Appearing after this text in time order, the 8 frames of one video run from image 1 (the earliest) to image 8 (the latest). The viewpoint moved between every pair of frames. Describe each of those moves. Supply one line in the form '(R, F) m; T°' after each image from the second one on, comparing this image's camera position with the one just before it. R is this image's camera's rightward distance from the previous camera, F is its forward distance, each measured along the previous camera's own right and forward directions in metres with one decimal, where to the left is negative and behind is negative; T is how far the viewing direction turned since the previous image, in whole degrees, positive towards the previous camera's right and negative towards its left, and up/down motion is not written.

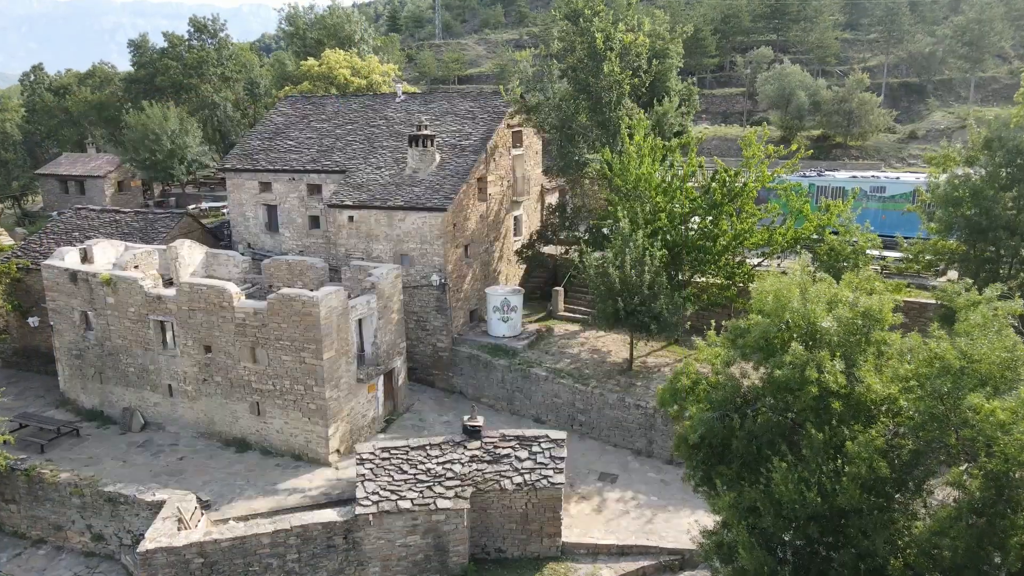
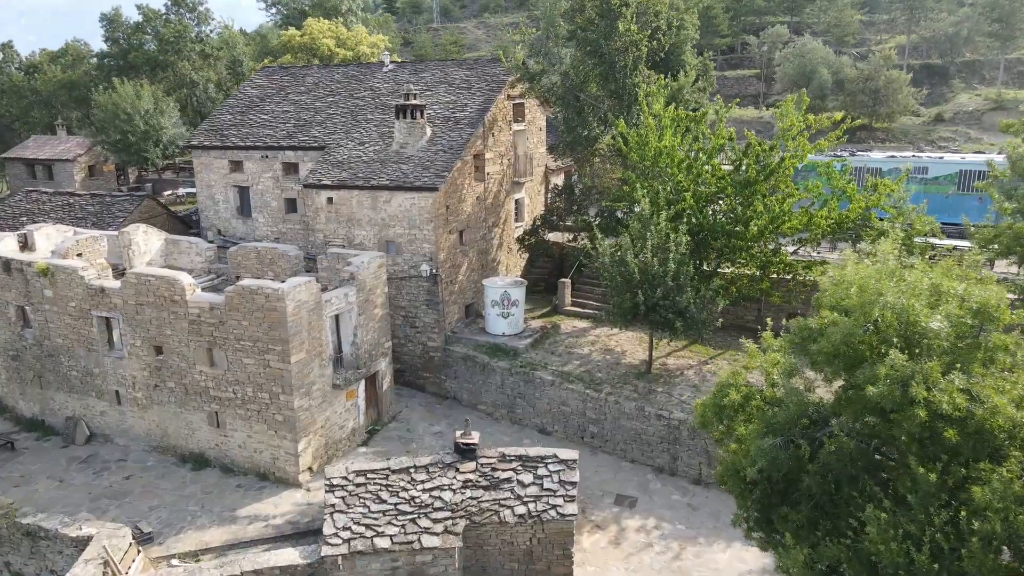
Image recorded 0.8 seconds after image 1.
(0.0, +2.3) m; 0°
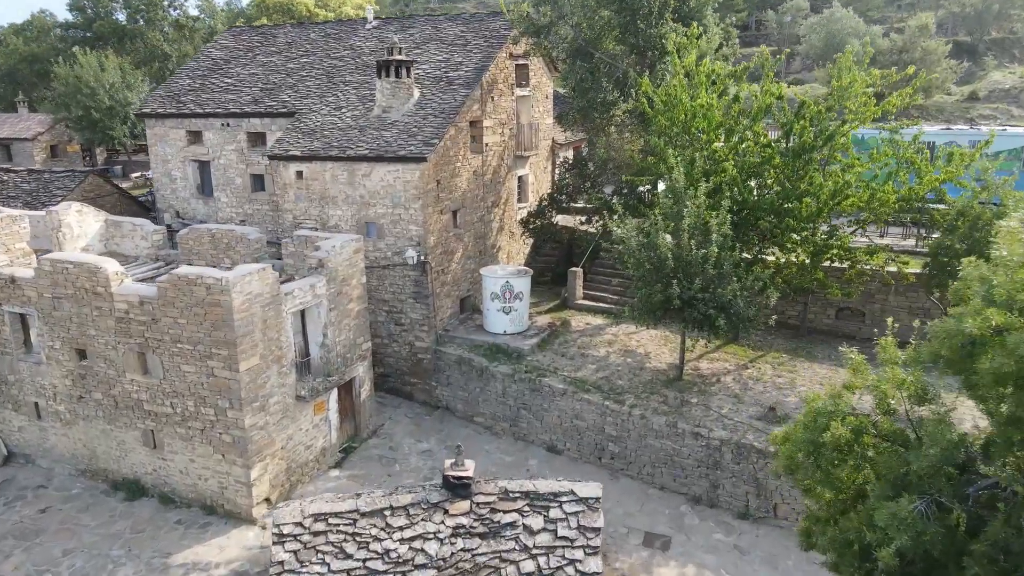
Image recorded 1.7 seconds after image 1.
(-0.1, +2.6) m; 0°
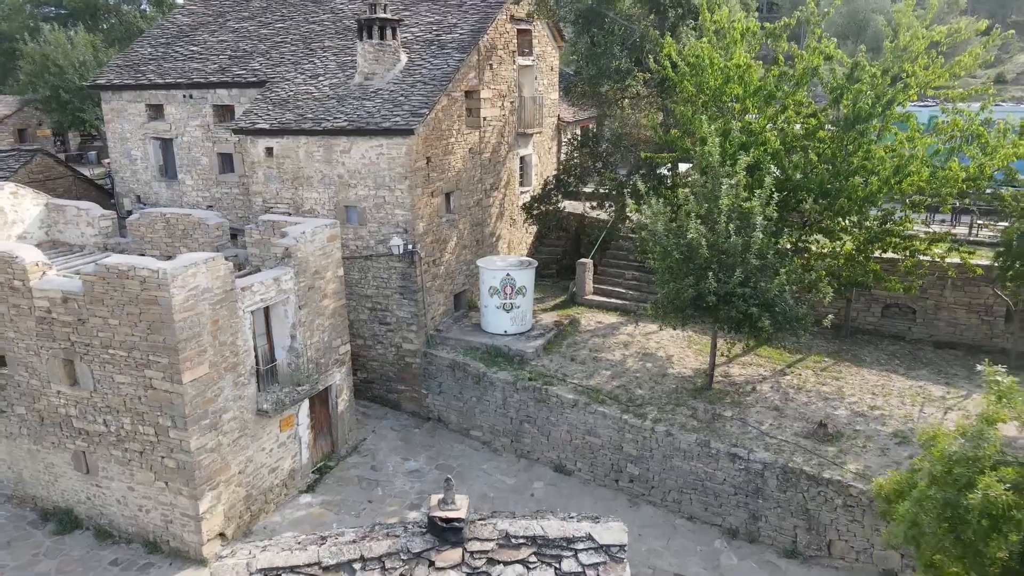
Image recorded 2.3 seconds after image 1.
(0.0, +1.8) m; 0°
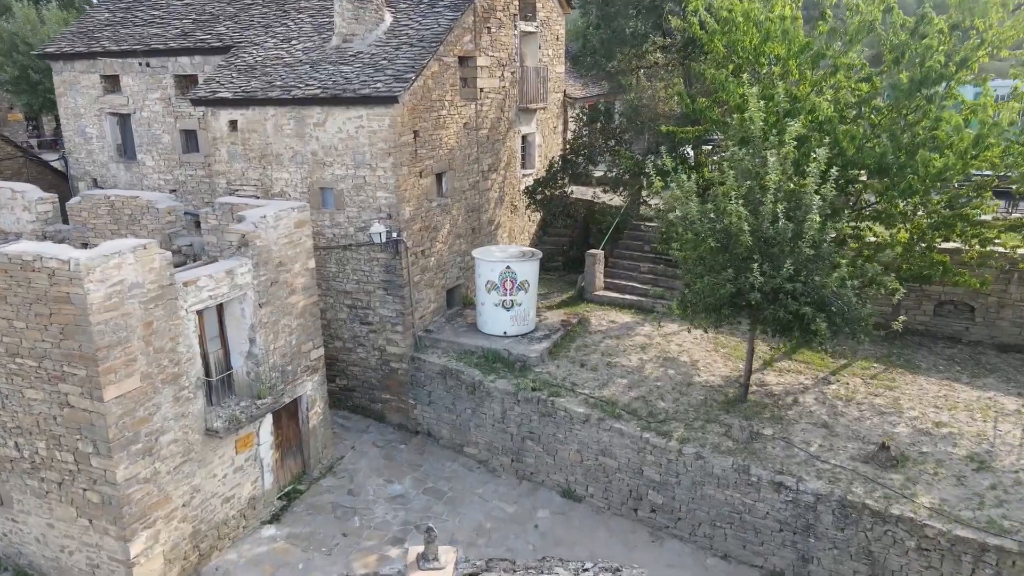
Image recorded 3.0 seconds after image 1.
(0.0, +1.6) m; 0°
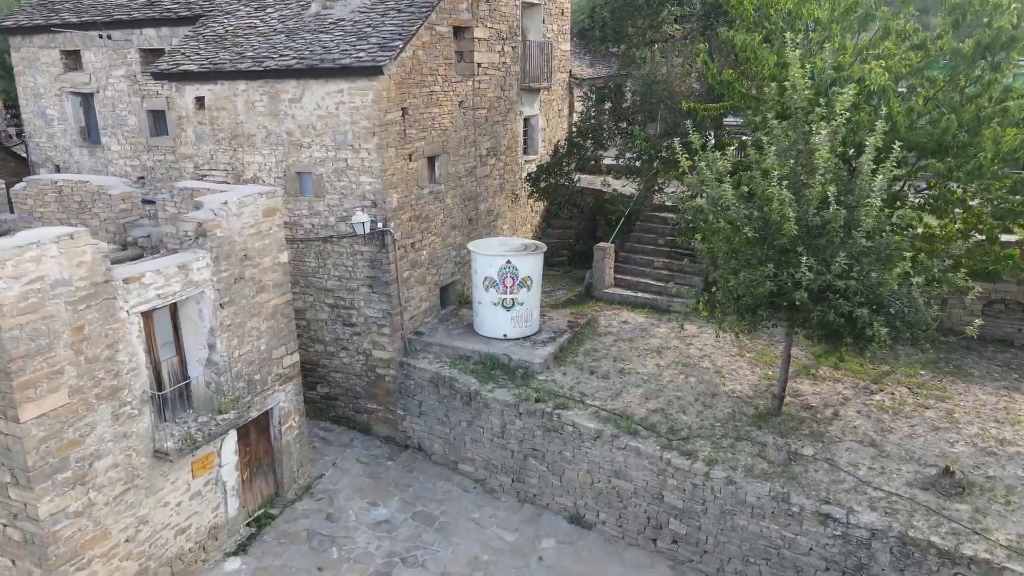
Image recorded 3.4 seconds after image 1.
(0.0, +1.2) m; 0°
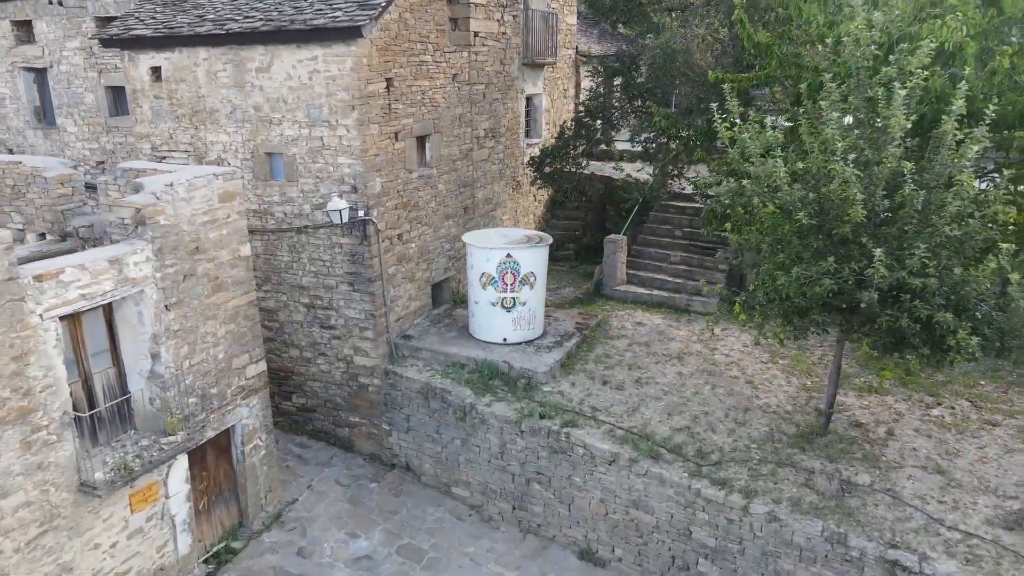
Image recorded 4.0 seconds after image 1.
(0.0, +1.2) m; 0°
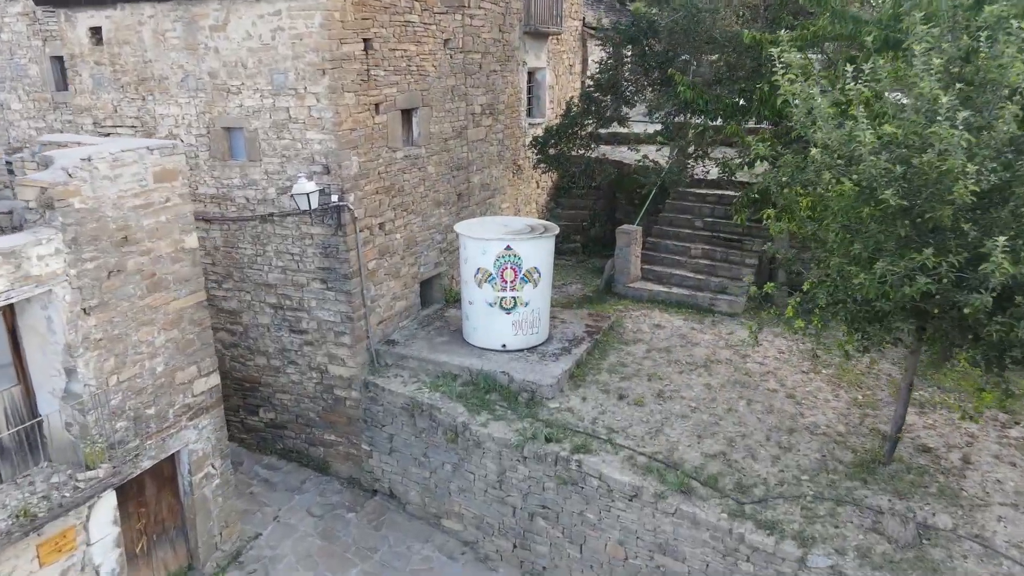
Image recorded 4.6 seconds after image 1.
(0.0, +1.2) m; 0°
